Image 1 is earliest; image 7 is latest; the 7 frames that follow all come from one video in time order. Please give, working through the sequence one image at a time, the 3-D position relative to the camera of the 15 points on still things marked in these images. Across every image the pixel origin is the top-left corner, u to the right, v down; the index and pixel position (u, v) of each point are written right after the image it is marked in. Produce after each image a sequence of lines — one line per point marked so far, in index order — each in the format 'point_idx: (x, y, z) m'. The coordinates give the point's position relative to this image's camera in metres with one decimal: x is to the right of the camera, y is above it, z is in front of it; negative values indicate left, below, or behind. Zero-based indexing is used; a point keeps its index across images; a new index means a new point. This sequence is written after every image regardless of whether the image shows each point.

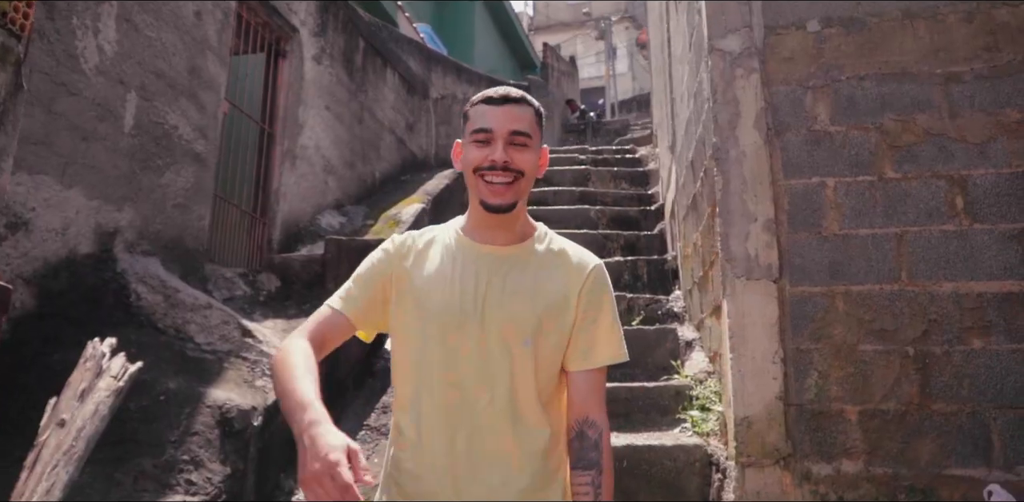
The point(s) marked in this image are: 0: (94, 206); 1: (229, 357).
0: (-2.3, +0.2, +4.6) m
1: (-1.4, -0.5, +4.3) m
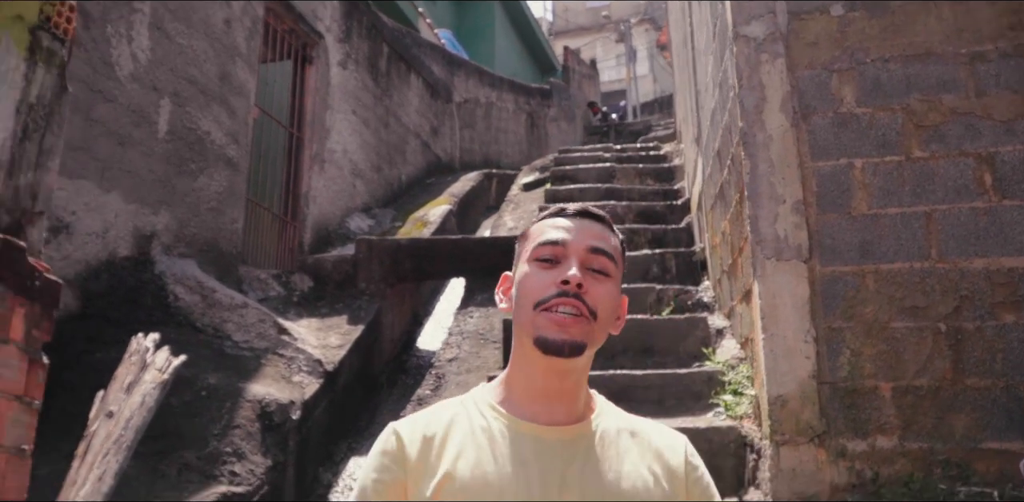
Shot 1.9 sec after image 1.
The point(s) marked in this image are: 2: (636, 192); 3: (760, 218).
0: (-2.1, +0.2, +4.8) m
1: (-1.3, -0.5, +4.4) m
2: (+0.9, +0.5, +6.5) m
3: (+0.8, +0.1, +2.9) m
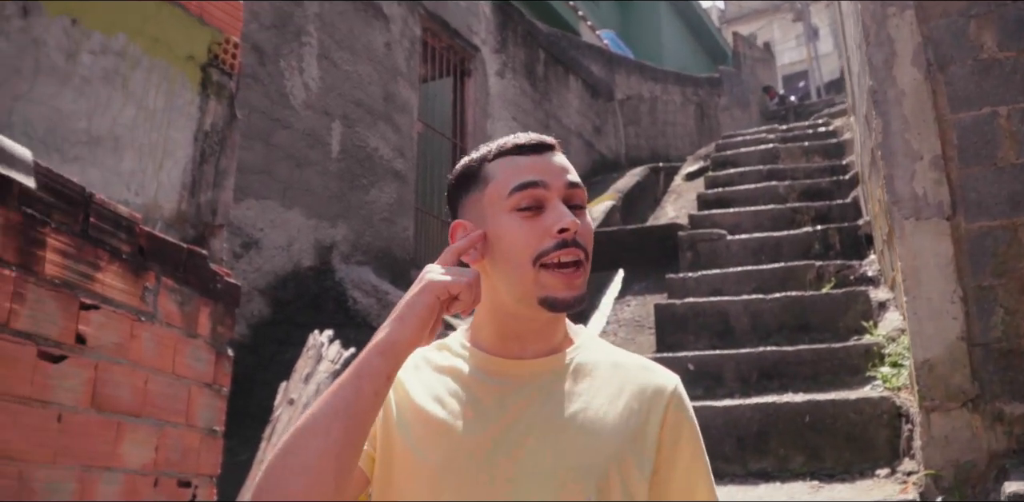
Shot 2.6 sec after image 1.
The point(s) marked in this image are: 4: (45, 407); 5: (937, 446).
0: (-1.2, +0.2, +5.2) m
1: (-0.4, -0.5, +4.7) m
2: (+2.1, +0.6, +6.3) m
3: (+1.3, +0.2, +2.8) m
4: (-1.2, -0.4, +2.2) m
5: (+1.3, -0.6, +2.6) m
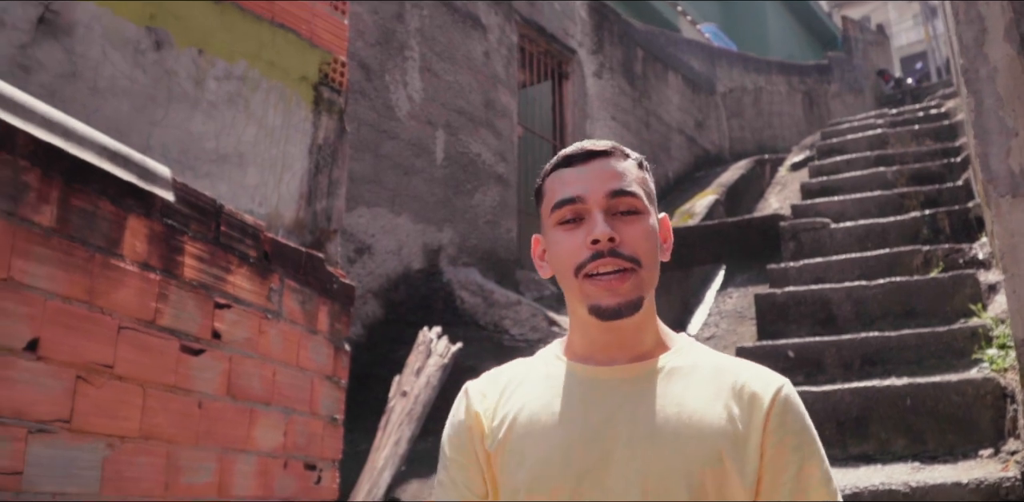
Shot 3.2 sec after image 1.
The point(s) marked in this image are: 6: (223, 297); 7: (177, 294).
0: (-0.6, +0.1, +5.5) m
1: (+0.2, -0.5, +4.9) m
2: (+2.9, +0.7, +6.2) m
3: (+1.5, +0.3, +2.8) m
4: (-0.9, -0.4, +2.4) m
5: (+1.6, -0.5, +2.5) m
6: (-0.9, -0.1, +2.7) m
7: (-0.9, -0.1, +2.4) m
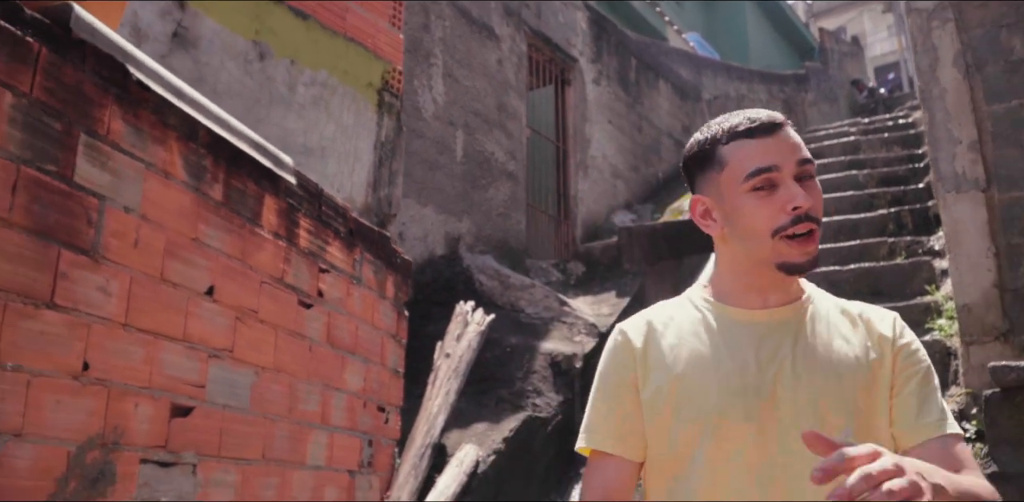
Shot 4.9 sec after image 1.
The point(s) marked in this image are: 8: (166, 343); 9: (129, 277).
0: (-0.5, +0.2, +6.1) m
1: (+0.3, -0.5, +5.5) m
2: (+2.9, +0.7, +6.9) m
3: (+1.7, +0.4, +3.4) m
4: (-0.7, -0.3, +3.0) m
5: (+1.7, -0.5, +3.2) m
6: (-0.7, 0.0, +3.3) m
7: (-0.8, 0.0, +3.0) m
8: (-0.9, -0.2, +2.3) m
9: (-1.0, -0.1, +2.2) m
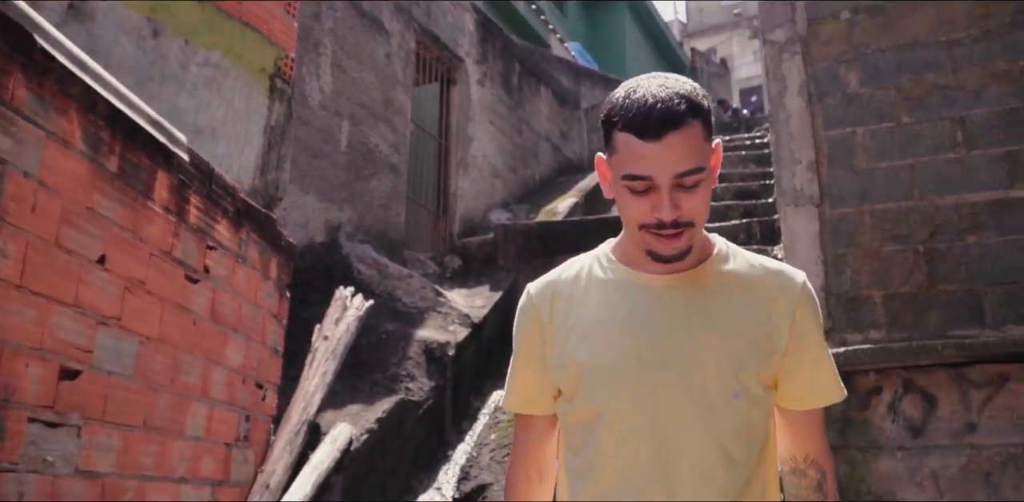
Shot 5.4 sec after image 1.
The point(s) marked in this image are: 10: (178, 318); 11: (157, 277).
0: (-1.4, +0.3, +6.2) m
1: (-0.6, -0.4, +5.7) m
2: (+1.9, +0.7, +7.4) m
3: (+1.2, +0.3, +3.9) m
4: (-1.2, -0.2, +3.1) m
5: (+1.2, -0.5, +3.7) m
6: (-1.2, 0.0, +3.3) m
7: (-1.2, +0.1, +3.1) m
8: (-1.3, -0.2, +2.4) m
9: (-1.3, 0.0, +2.3) m
10: (-1.2, -0.2, +3.1) m
11: (-1.2, -0.1, +2.9) m
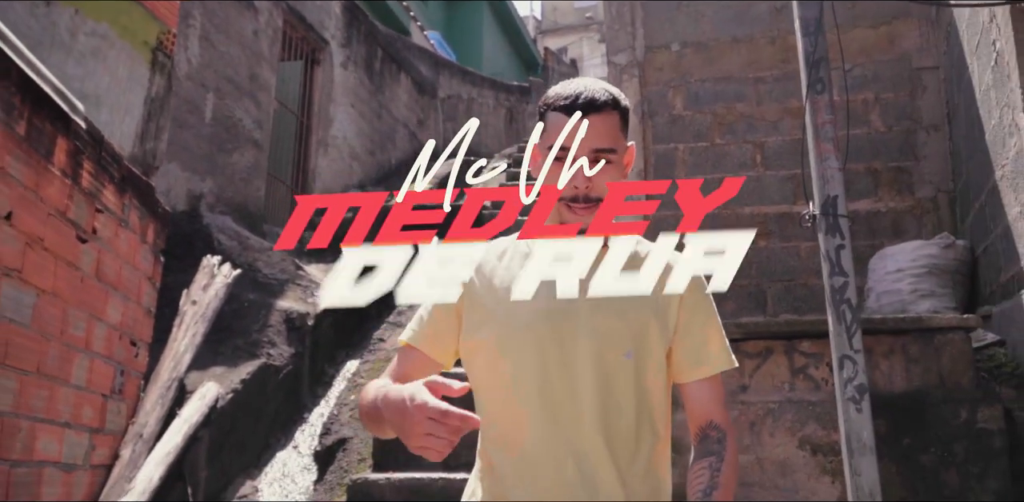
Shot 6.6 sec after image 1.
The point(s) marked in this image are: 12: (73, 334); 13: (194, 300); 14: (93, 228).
0: (-2.4, +0.6, +6.3) m
1: (-1.6, -0.2, +6.0) m
2: (+0.6, +0.7, +8.2) m
3: (+0.6, +0.4, +4.5) m
4: (-1.7, -0.1, +3.4) m
5: (+0.6, -0.5, +4.3) m
6: (-1.7, +0.2, +3.6) m
7: (-1.7, +0.2, +3.3) m
8: (-1.6, 0.0, +2.6) m
9: (-1.6, +0.2, +2.5) m
10: (-1.7, -0.1, +3.3) m
11: (-1.7, +0.1, +3.2) m
12: (-1.7, -0.3, +3.3) m
13: (-1.7, -0.3, +4.6) m
14: (-1.7, +0.1, +3.5) m
